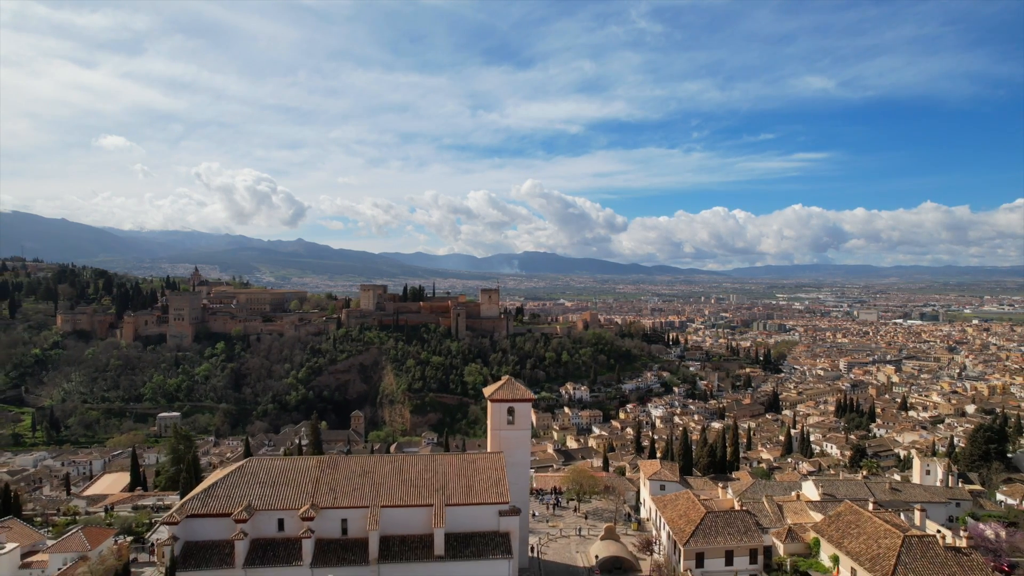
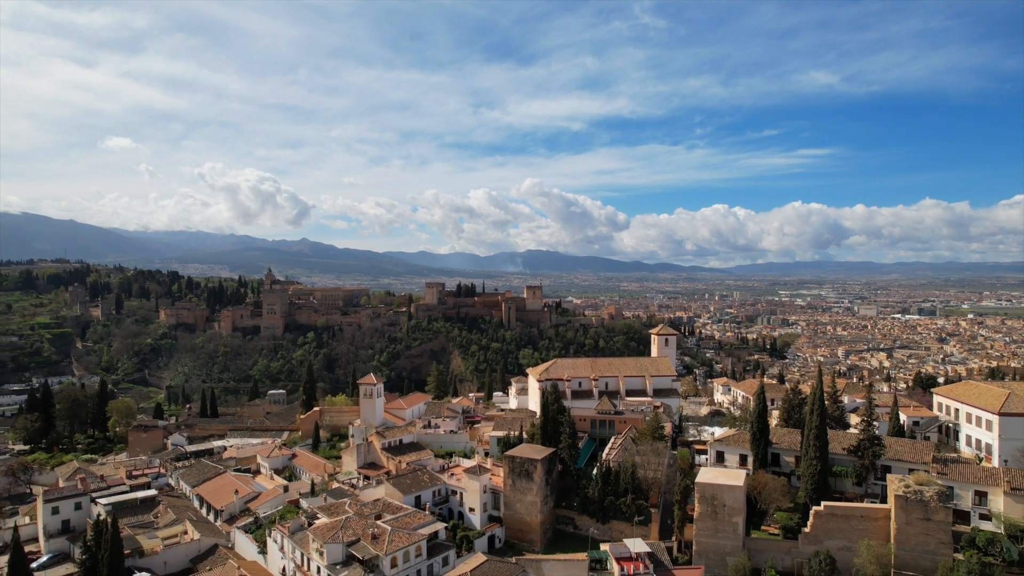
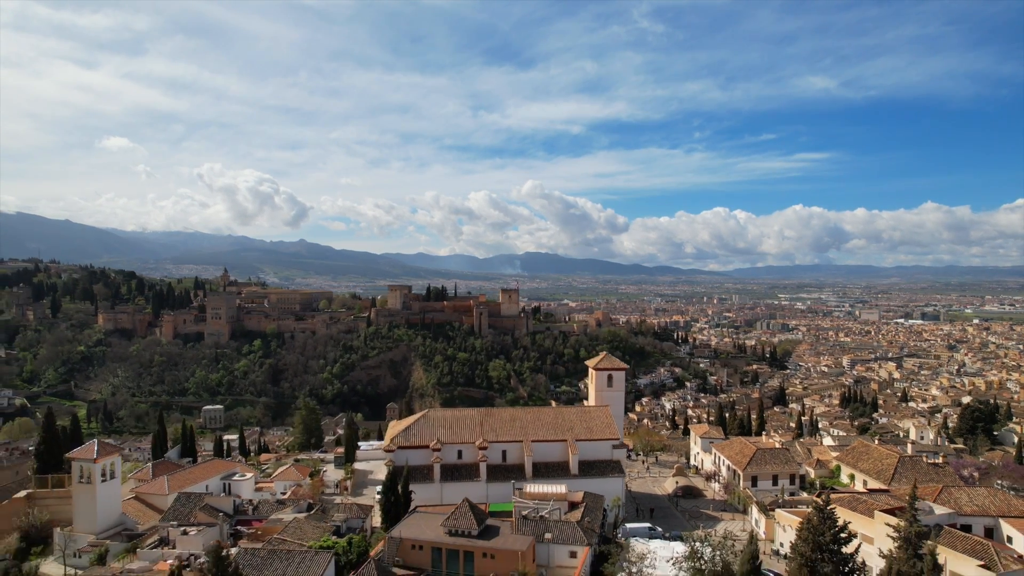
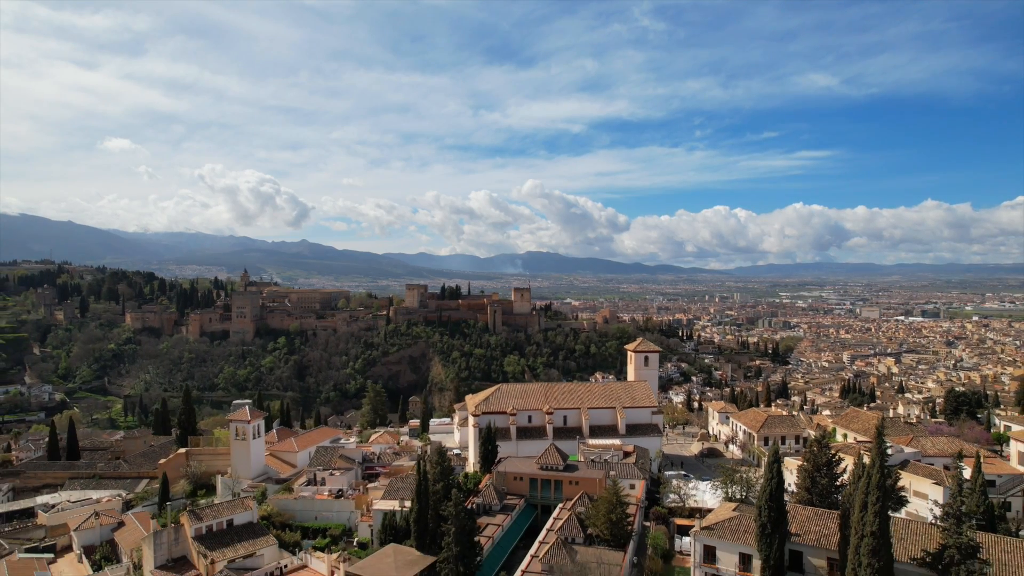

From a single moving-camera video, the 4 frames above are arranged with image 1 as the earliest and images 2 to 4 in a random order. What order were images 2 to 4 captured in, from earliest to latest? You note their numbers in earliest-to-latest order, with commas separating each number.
3, 4, 2
